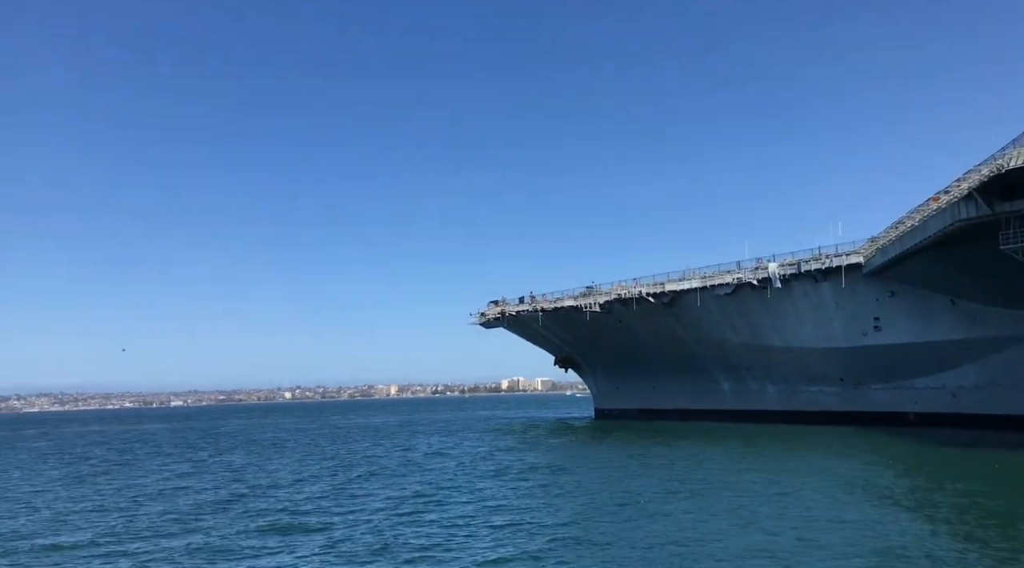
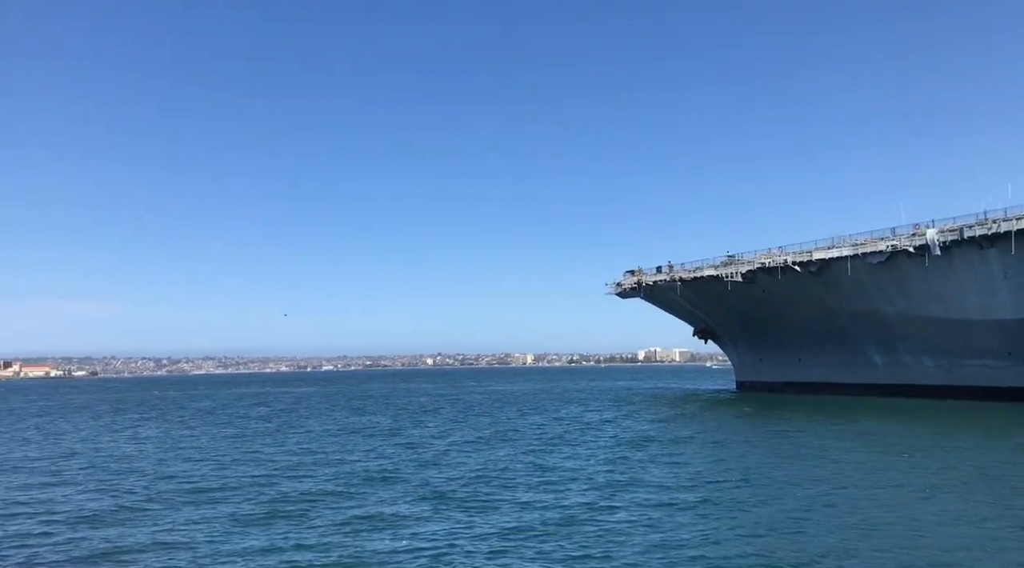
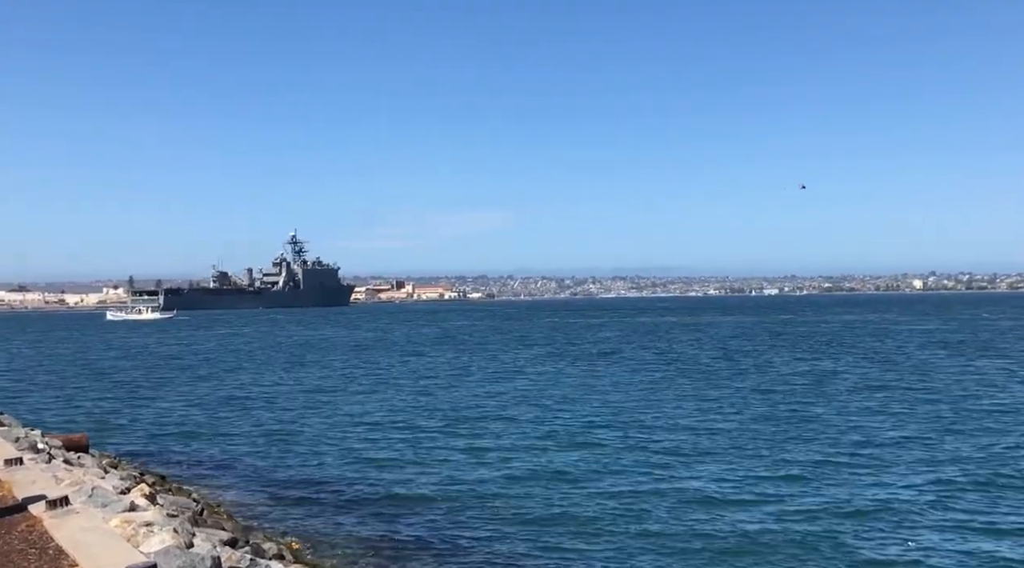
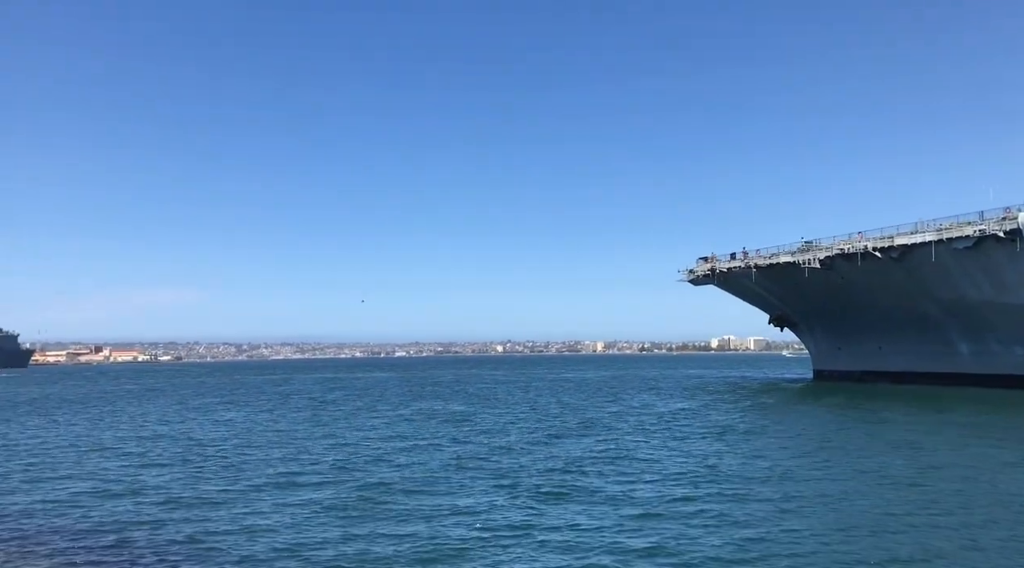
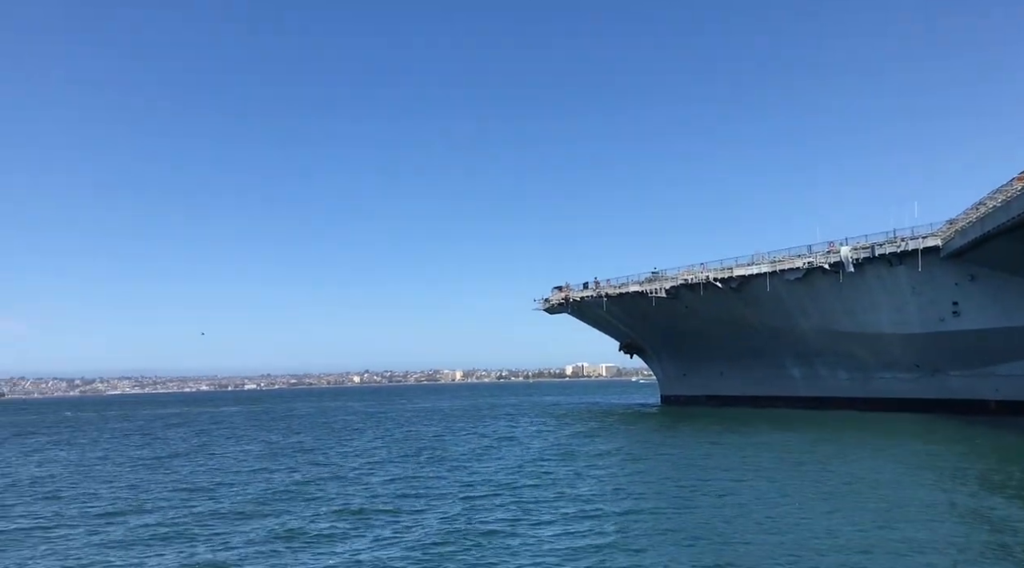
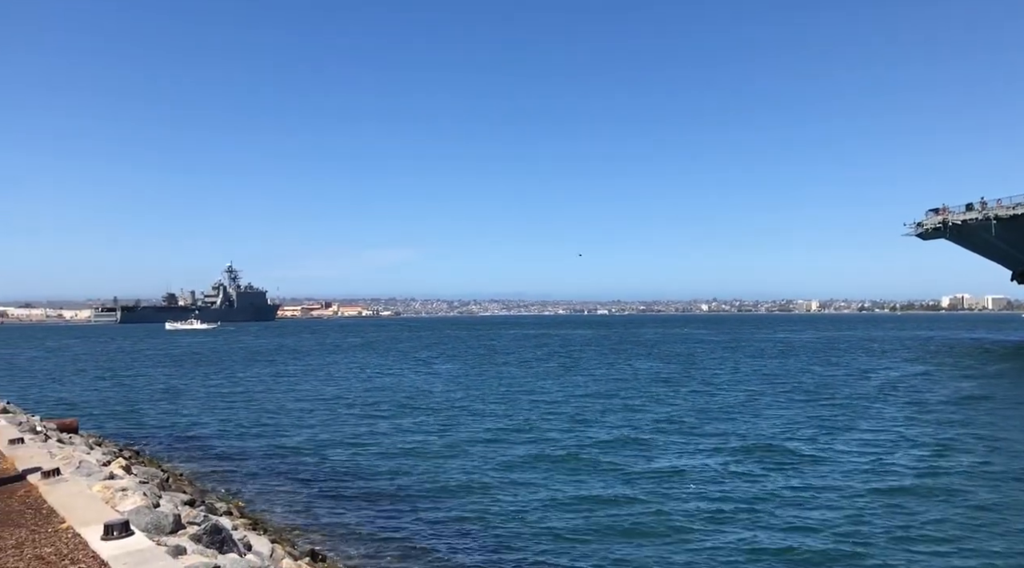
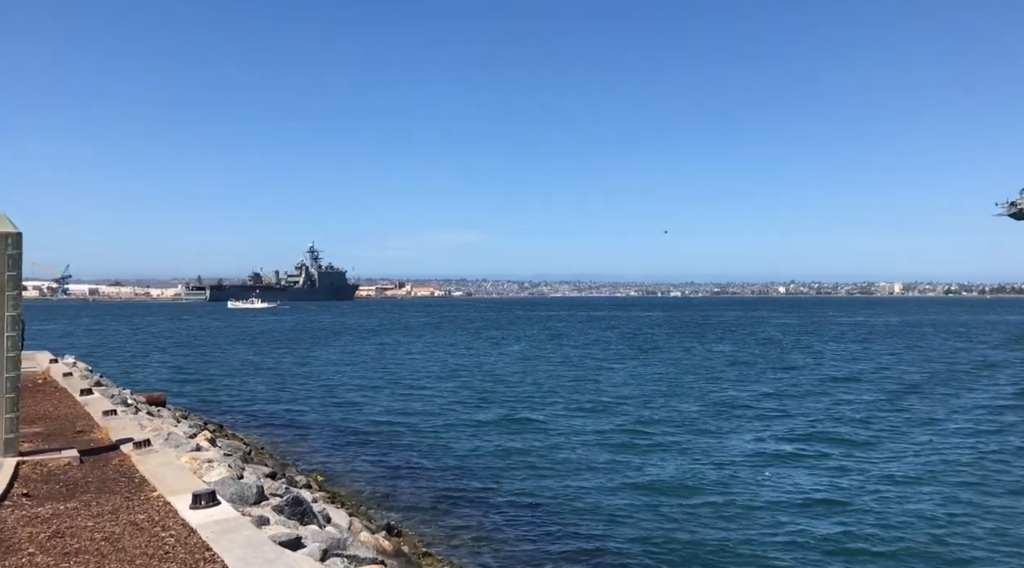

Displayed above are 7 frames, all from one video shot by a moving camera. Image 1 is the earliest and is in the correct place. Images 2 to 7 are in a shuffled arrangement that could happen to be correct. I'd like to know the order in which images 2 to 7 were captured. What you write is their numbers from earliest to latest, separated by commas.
5, 2, 4, 6, 7, 3
